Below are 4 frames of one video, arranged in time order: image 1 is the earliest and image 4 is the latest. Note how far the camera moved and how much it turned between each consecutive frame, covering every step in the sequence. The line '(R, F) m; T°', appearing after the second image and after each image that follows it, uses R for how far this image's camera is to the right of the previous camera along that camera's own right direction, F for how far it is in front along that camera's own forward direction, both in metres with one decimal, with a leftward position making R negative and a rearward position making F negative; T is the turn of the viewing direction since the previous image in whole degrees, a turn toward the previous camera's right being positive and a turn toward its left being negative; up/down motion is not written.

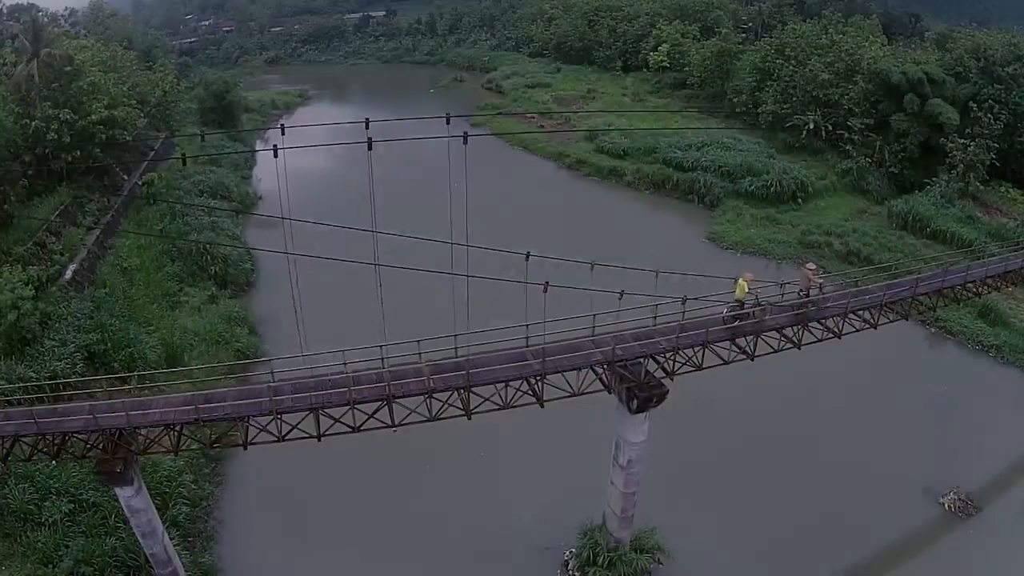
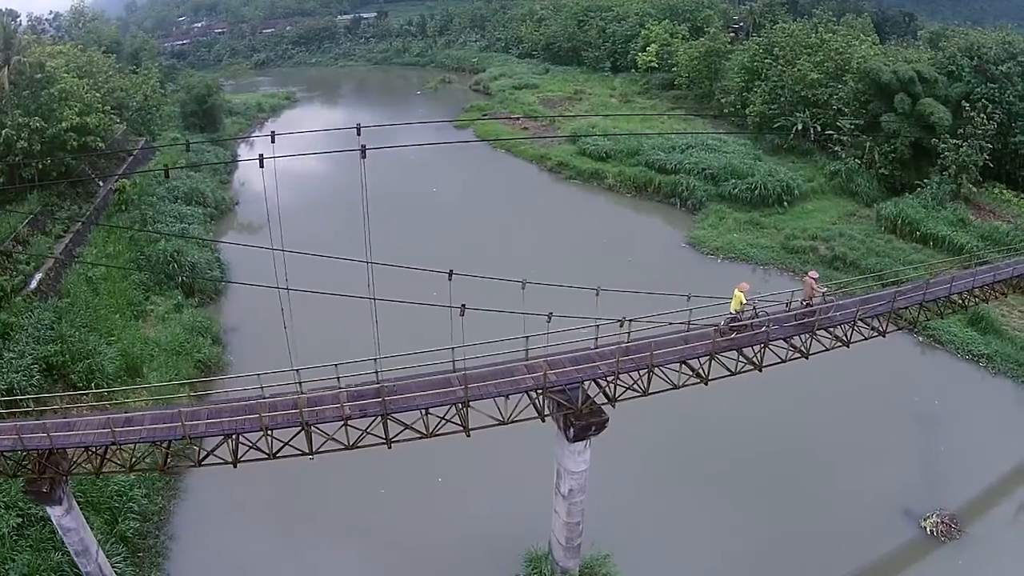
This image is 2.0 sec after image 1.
(+1.1, +0.8) m; 0°
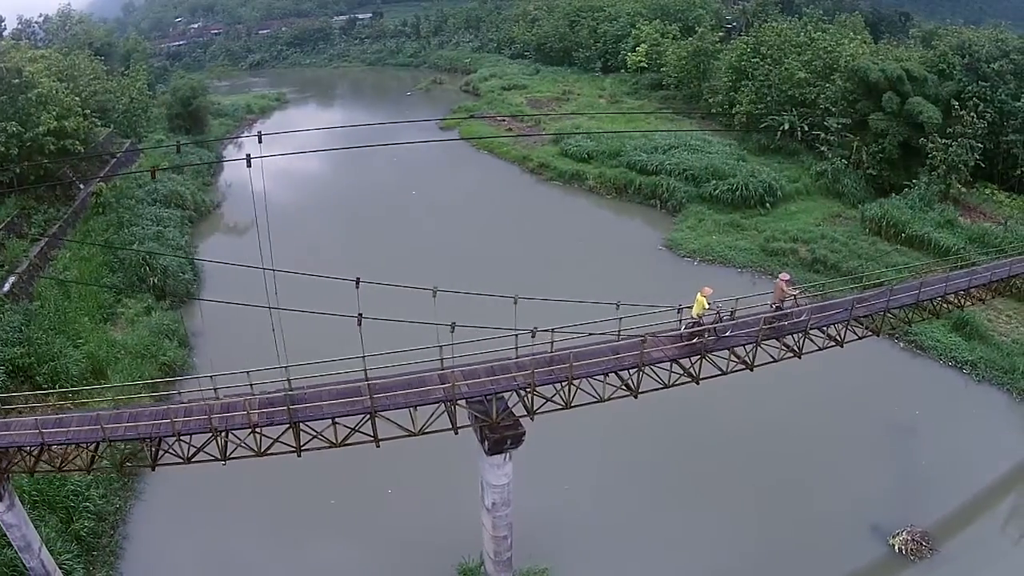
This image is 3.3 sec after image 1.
(+1.2, +0.4) m; -1°
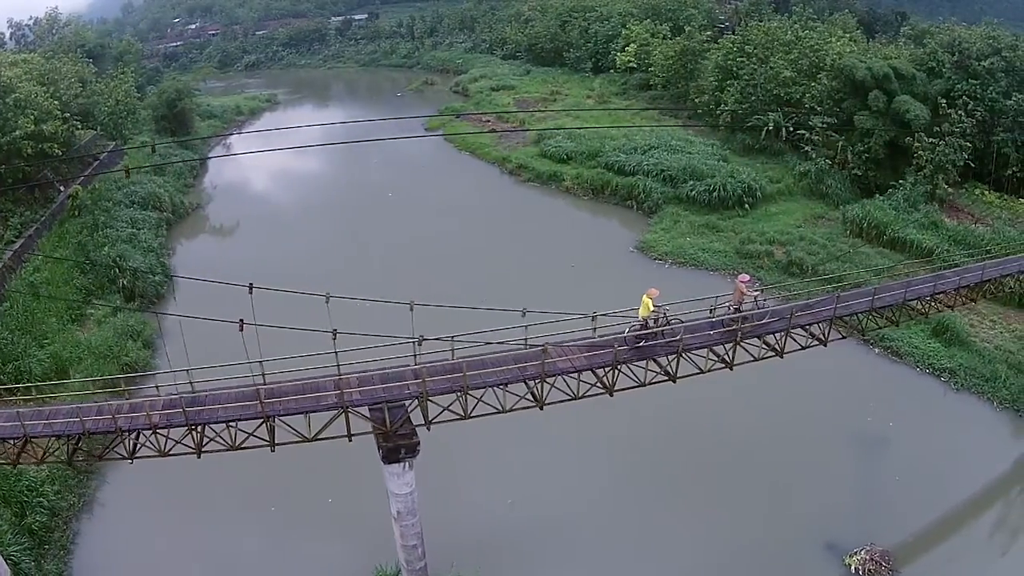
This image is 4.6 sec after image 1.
(+1.4, +0.4) m; -1°
